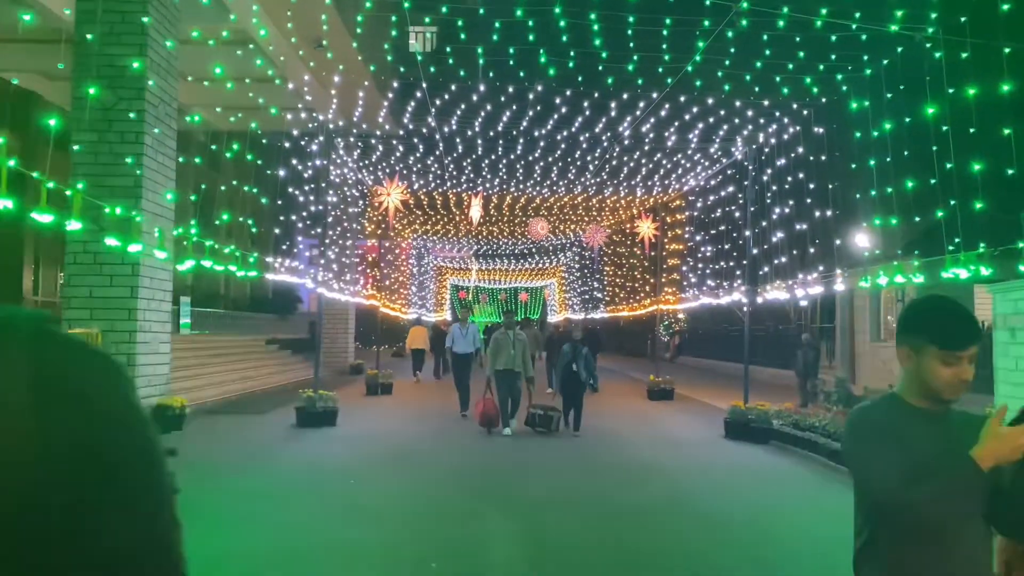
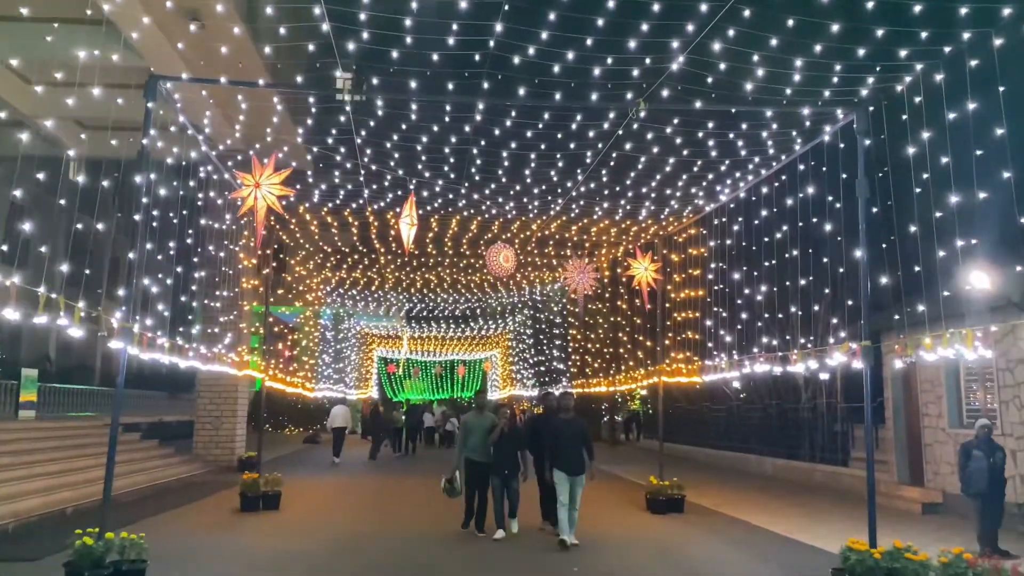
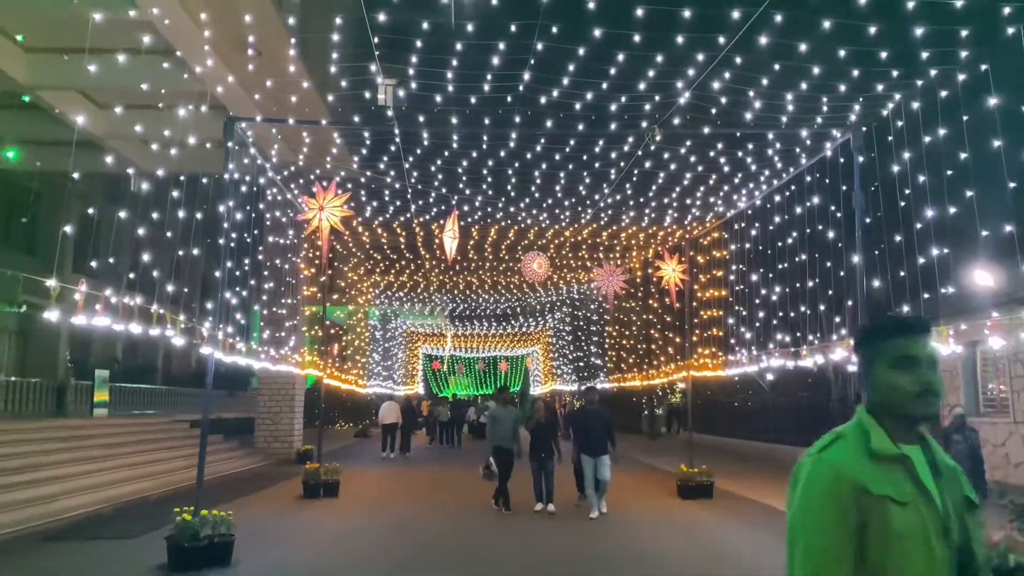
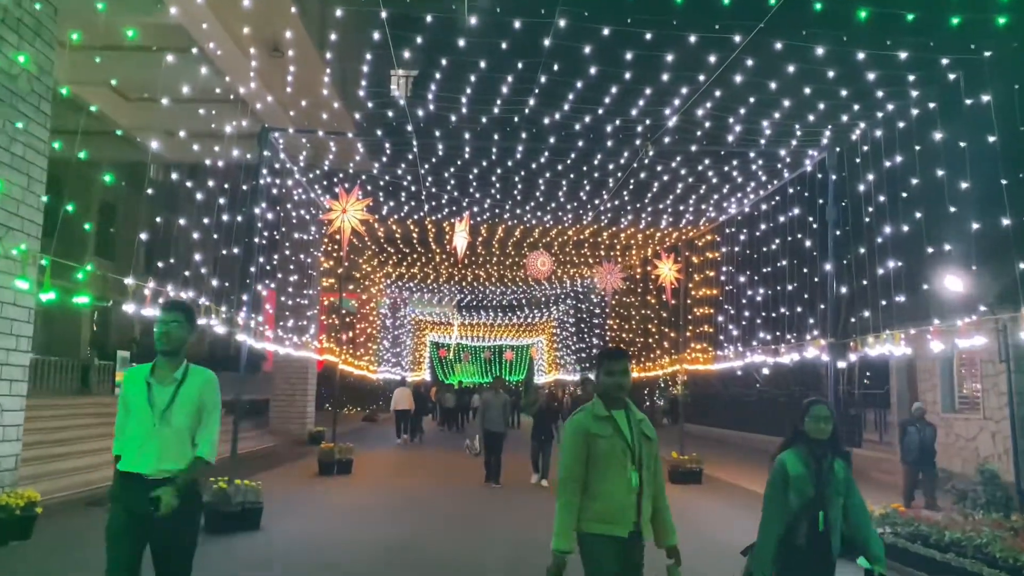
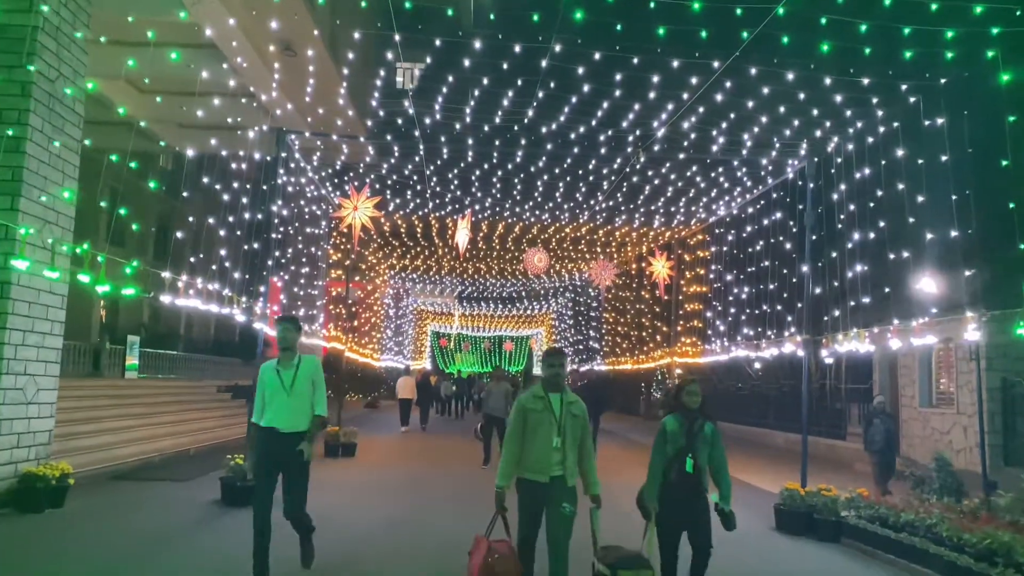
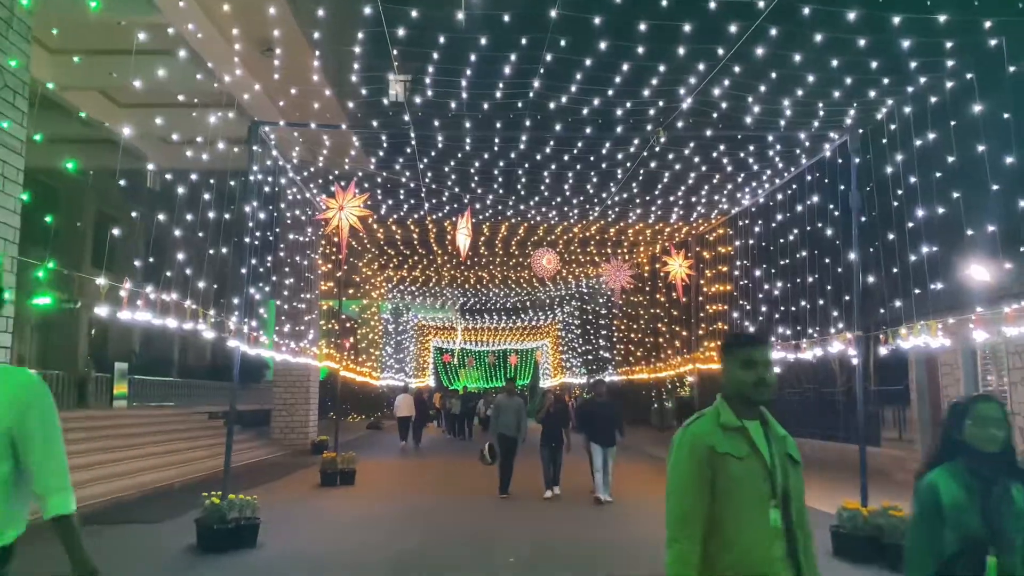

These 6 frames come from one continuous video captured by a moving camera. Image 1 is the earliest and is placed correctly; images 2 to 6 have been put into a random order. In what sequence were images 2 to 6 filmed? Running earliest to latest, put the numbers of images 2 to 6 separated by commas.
5, 4, 6, 3, 2
